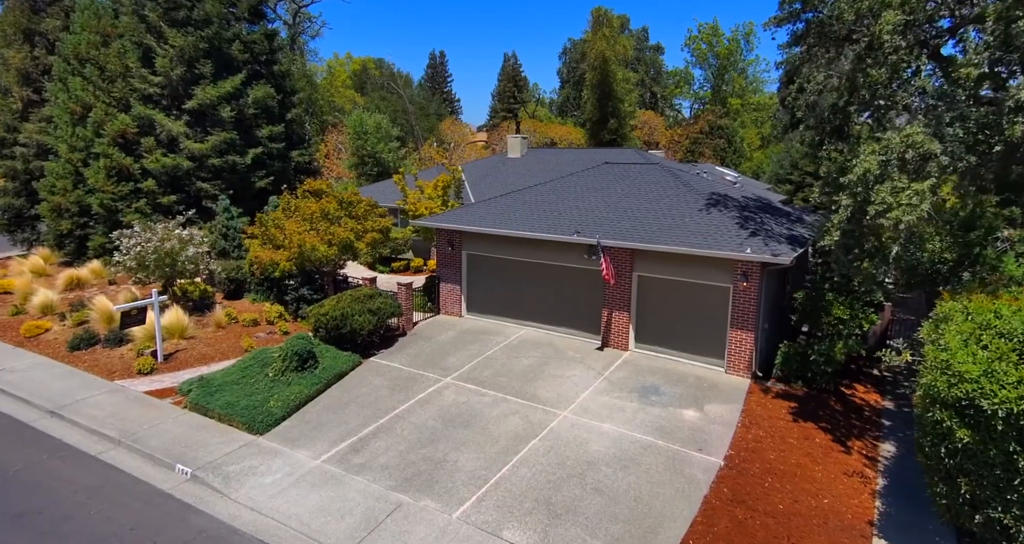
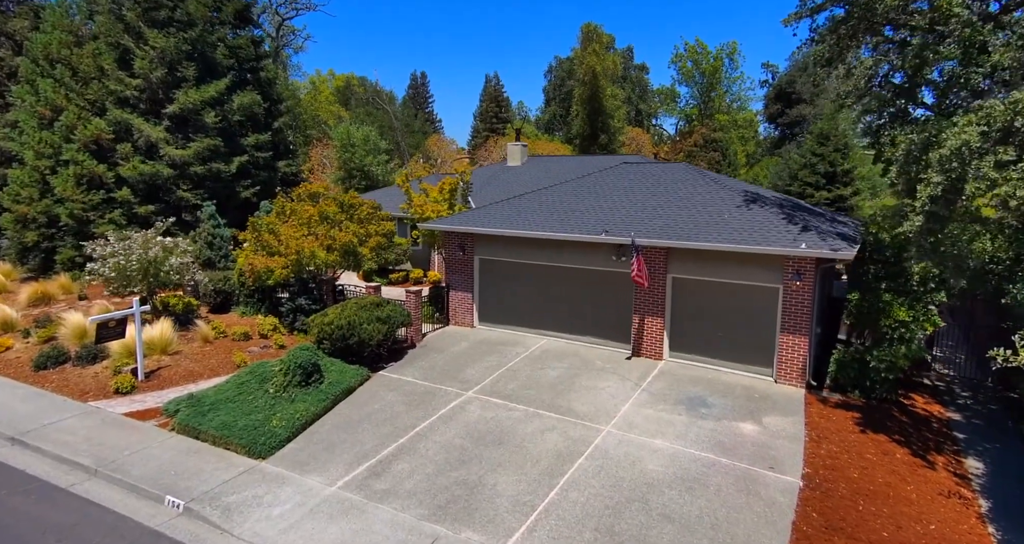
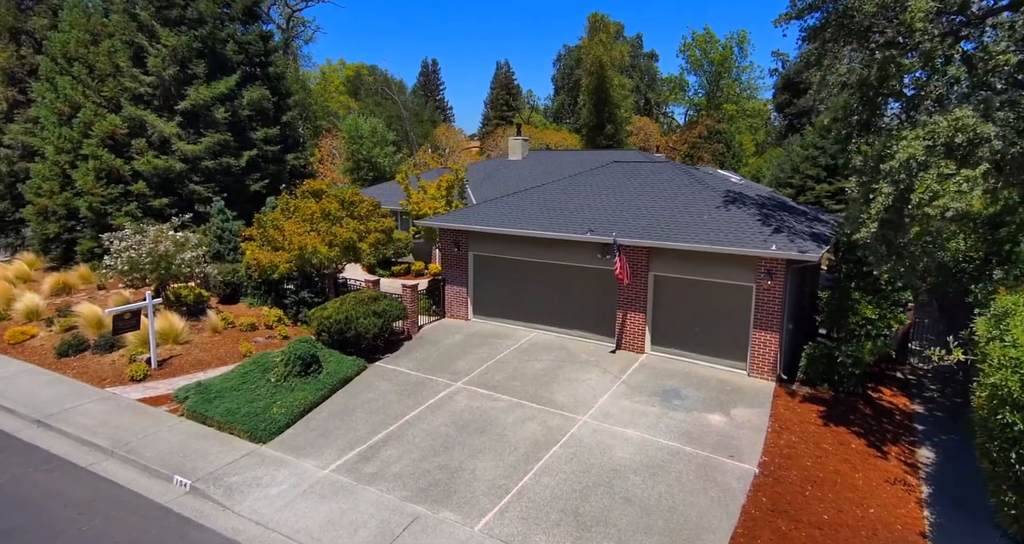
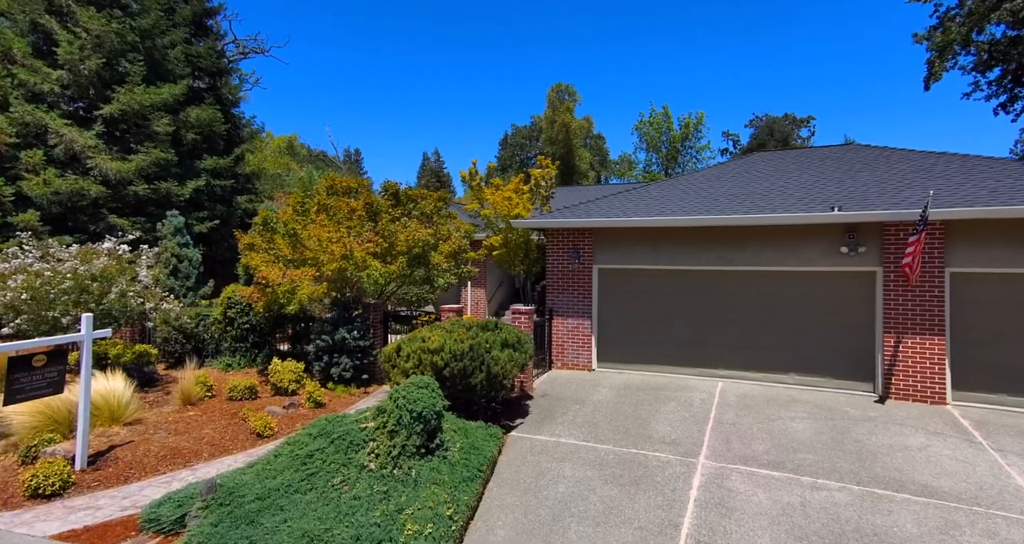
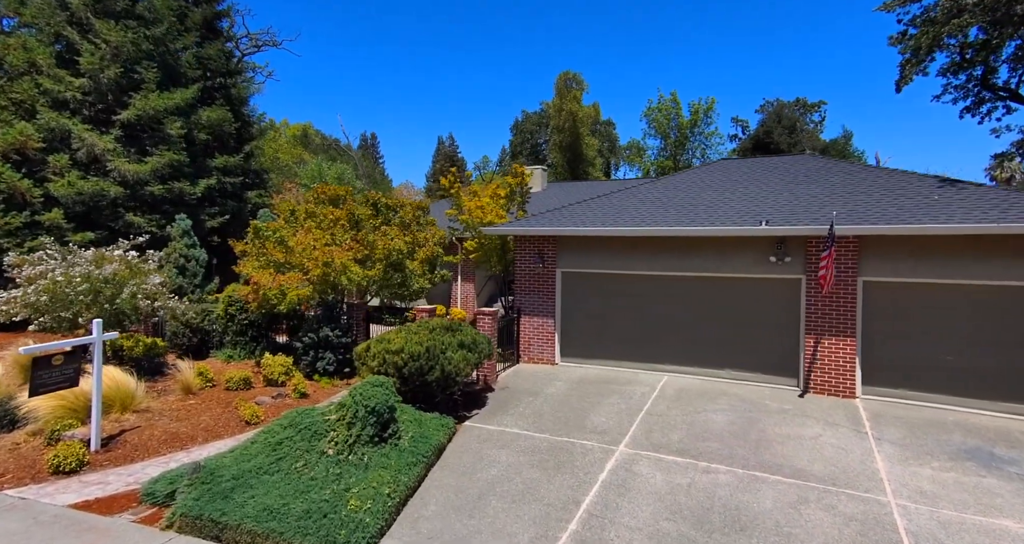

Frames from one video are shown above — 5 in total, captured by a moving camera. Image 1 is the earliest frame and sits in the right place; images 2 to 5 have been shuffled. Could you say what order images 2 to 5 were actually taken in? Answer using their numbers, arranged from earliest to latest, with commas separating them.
3, 2, 5, 4
